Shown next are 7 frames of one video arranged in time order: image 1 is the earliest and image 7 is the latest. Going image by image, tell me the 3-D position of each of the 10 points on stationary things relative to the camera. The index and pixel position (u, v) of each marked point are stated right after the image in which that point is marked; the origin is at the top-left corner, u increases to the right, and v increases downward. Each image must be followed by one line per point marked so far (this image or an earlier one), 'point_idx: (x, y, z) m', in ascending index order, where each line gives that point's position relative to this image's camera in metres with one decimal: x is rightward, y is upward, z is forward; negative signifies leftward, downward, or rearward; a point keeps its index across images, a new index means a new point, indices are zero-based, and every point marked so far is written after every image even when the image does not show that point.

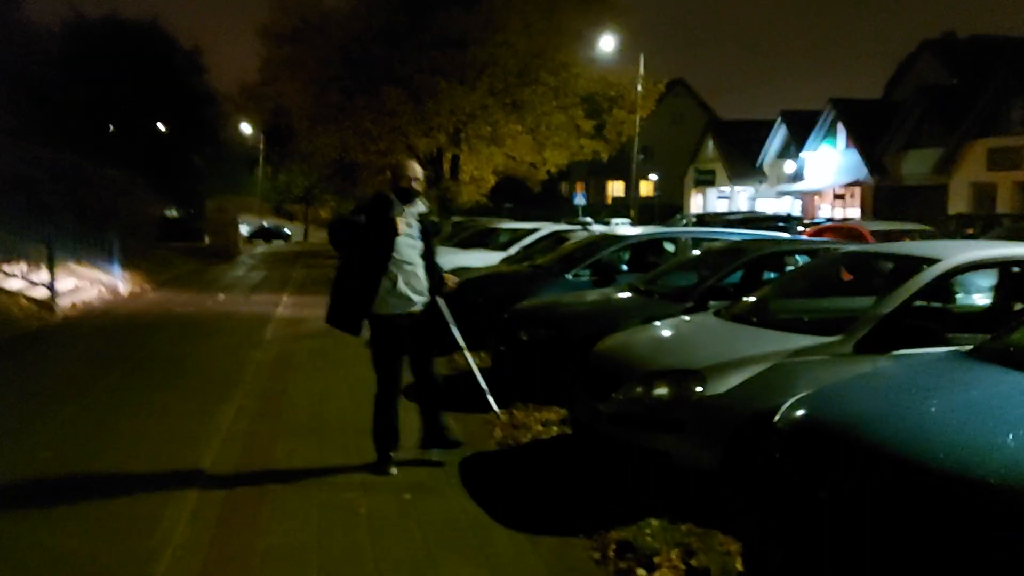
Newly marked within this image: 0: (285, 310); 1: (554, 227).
0: (-4.8, -0.5, +17.3) m
1: (+0.9, +1.4, +18.1) m
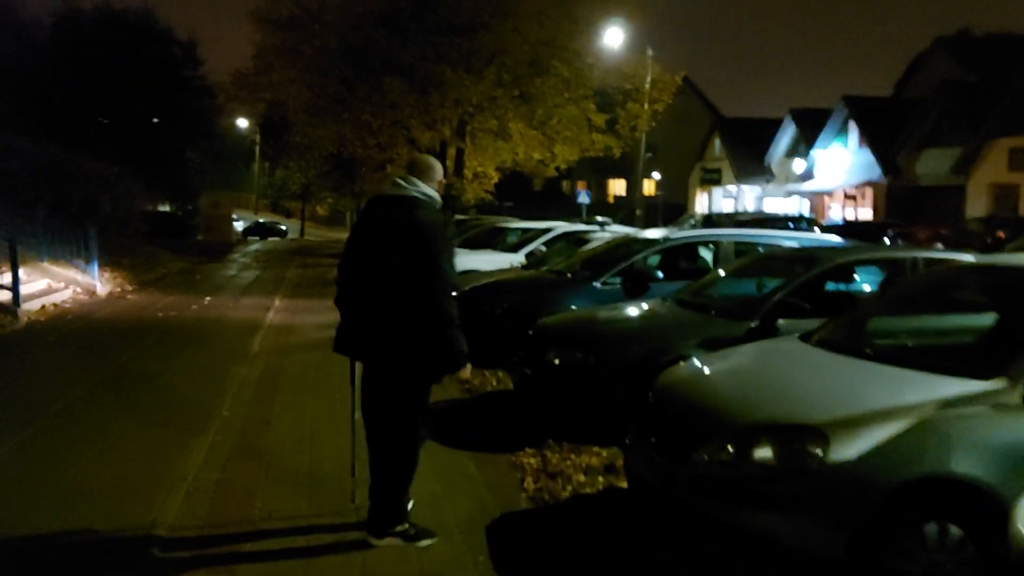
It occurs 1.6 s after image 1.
0: (-4.5, -0.5, +15.9) m
1: (+1.2, +1.2, +16.7) m
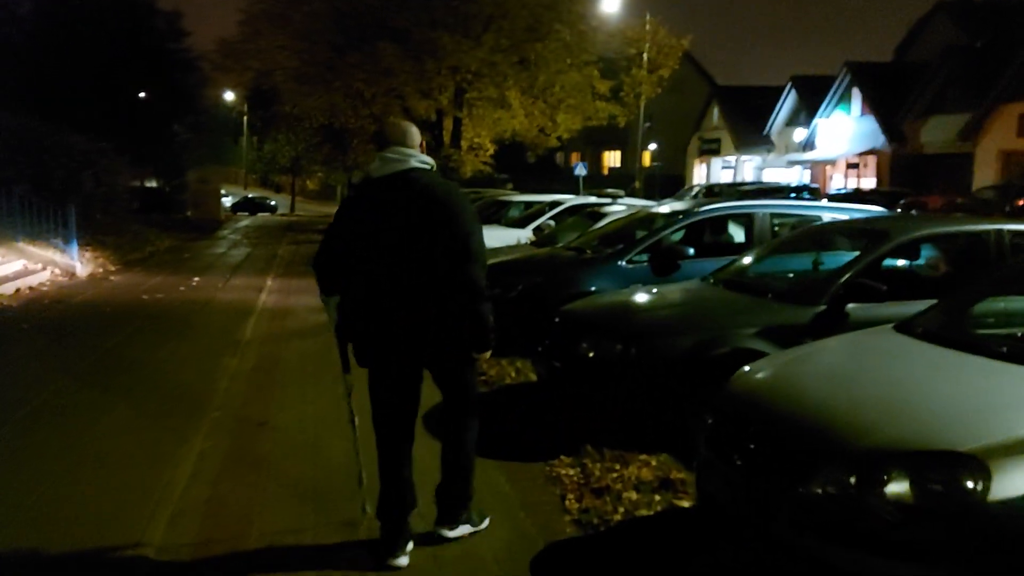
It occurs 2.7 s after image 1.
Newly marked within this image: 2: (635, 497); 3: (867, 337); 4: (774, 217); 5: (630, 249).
0: (-4.4, -0.2, +14.9) m
1: (+1.3, +1.7, +15.8) m
2: (+0.8, -1.3, +5.1) m
3: (+2.0, -0.3, +4.7) m
4: (+3.1, +0.8, +9.7) m
5: (+1.4, +0.4, +9.4) m
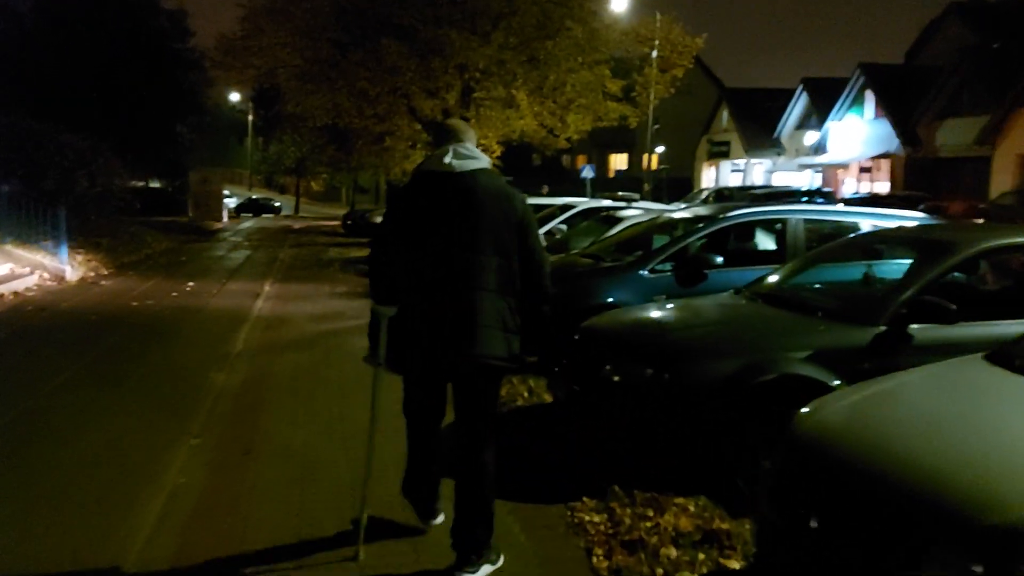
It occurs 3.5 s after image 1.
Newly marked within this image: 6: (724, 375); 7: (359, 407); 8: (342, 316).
0: (-4.2, -0.3, +14.2) m
1: (+1.4, +1.6, +15.0) m
2: (+0.9, -1.4, +4.4) m
3: (+2.1, -0.4, +4.0) m
4: (+3.2, +0.7, +8.9) m
5: (+1.5, +0.3, +8.6) m
6: (+1.4, -0.6, +5.4) m
7: (-1.6, -1.2, +8.1) m
8: (-2.7, -0.4, +13.1) m
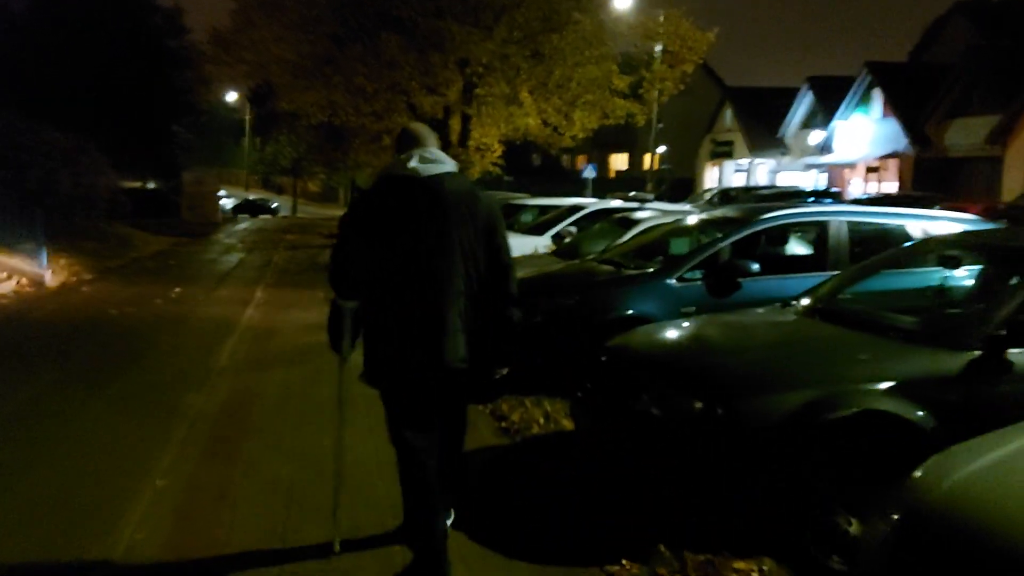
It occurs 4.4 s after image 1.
0: (-4.1, -0.4, +13.3) m
1: (+1.5, +1.5, +14.2) m
2: (+1.0, -1.5, +3.5) m
3: (+2.3, -0.5, +3.1) m
4: (+3.3, +0.6, +8.0) m
5: (+1.6, +0.2, +7.8) m
6: (+1.5, -0.7, +4.5) m
7: (-1.5, -1.3, +7.2) m
8: (-2.6, -0.5, +12.2) m
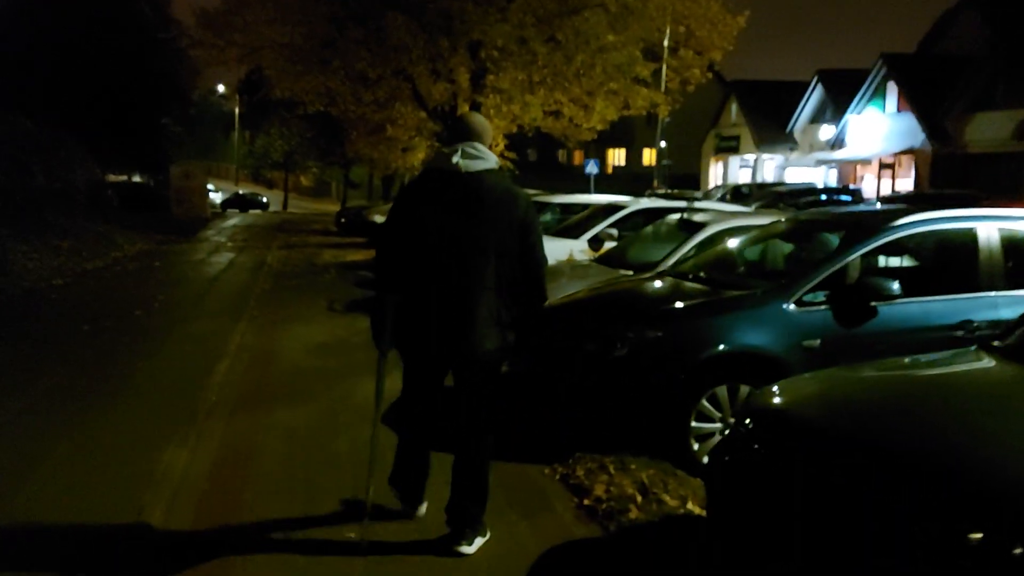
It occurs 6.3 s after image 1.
0: (-3.7, -0.5, +11.6) m
1: (+2.0, +1.3, +12.5) m
2: (+1.6, -1.7, +1.9) m
3: (+2.8, -0.7, +1.5) m
4: (+3.8, +0.4, +6.4) m
5: (+2.1, 0.0, +6.1) m
6: (+2.1, -0.9, +2.9) m
7: (-0.9, -1.5, +5.5) m
8: (-2.1, -0.7, +10.5) m
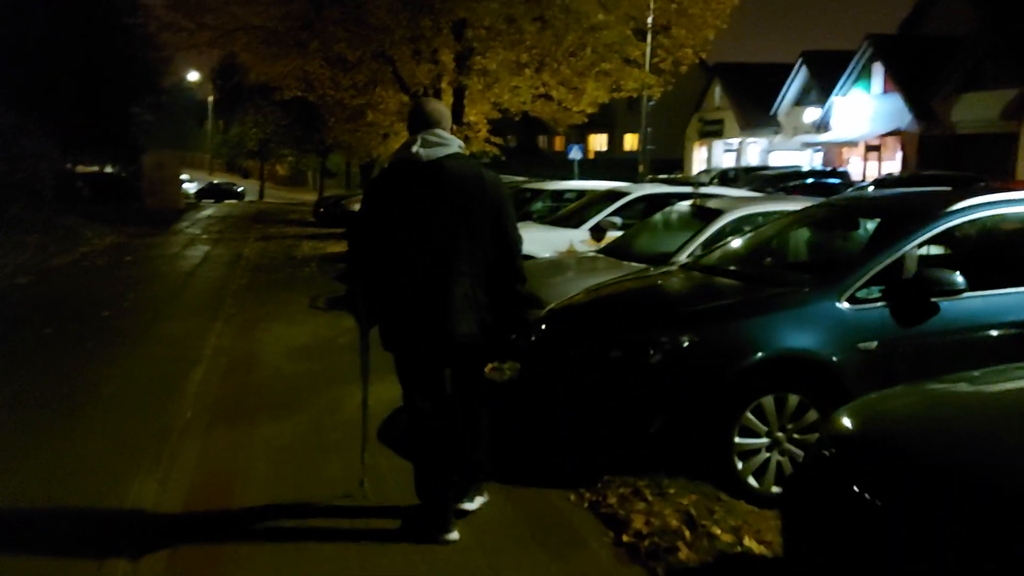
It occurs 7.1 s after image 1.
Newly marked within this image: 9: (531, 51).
0: (-3.7, -0.5, +10.8) m
1: (+1.9, +1.4, +11.8) m
2: (+1.8, -1.8, +1.2) m
3: (+3.1, -0.7, +0.8) m
4: (+3.9, +0.5, +5.8) m
5: (+2.2, +0.1, +5.4) m
6: (+2.3, -0.9, +2.2) m
7: (-0.8, -1.5, +4.8) m
8: (-2.1, -0.7, +9.7) m
9: (+0.5, +5.2, +17.7) m
